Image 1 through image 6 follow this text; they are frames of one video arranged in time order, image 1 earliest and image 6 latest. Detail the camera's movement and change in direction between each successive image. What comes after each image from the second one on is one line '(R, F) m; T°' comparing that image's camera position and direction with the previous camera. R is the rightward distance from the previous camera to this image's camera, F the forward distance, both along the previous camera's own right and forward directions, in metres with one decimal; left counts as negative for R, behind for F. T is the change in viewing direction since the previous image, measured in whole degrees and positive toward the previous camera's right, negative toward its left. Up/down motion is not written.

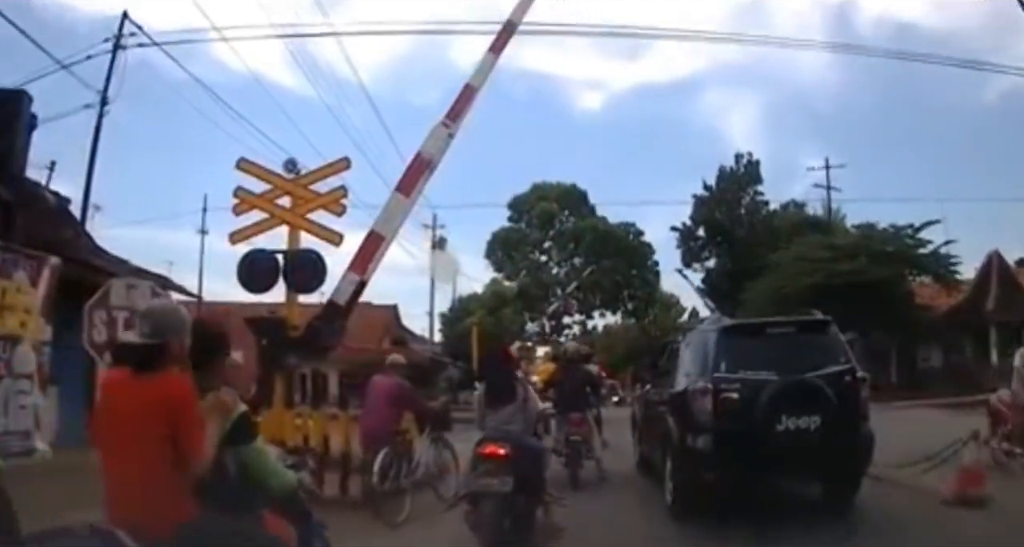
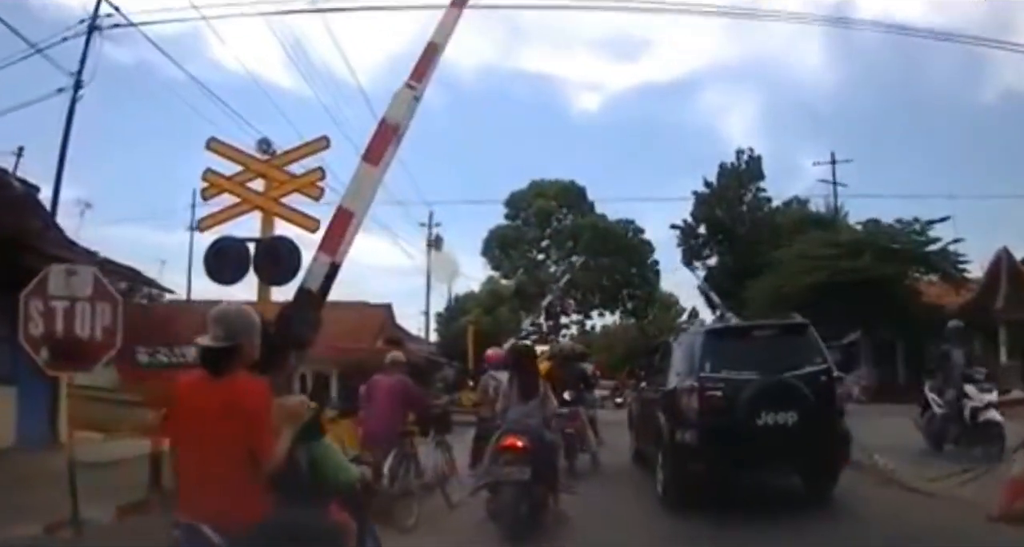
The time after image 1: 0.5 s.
(0.0, +0.3) m; 0°
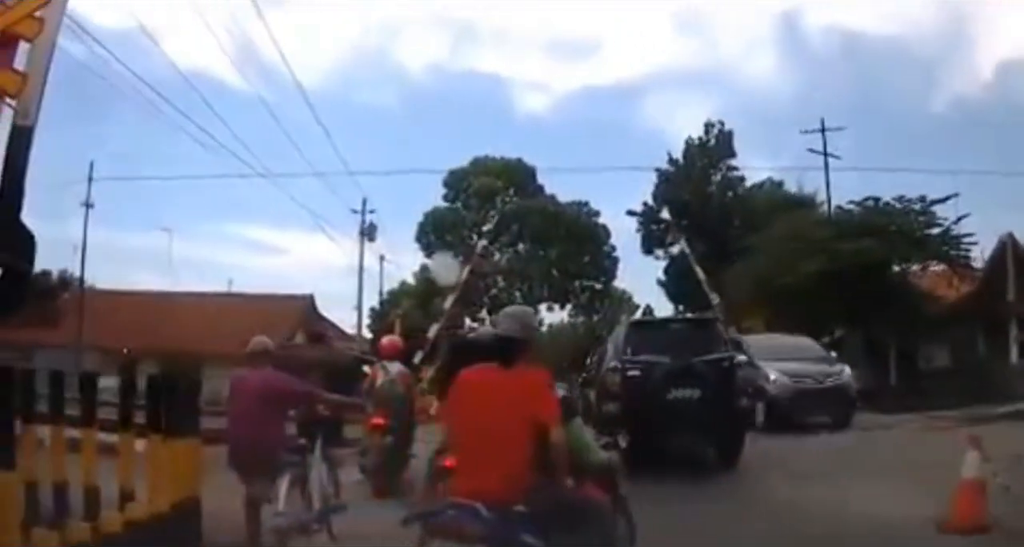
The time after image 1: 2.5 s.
(+0.1, +1.5) m; +2°
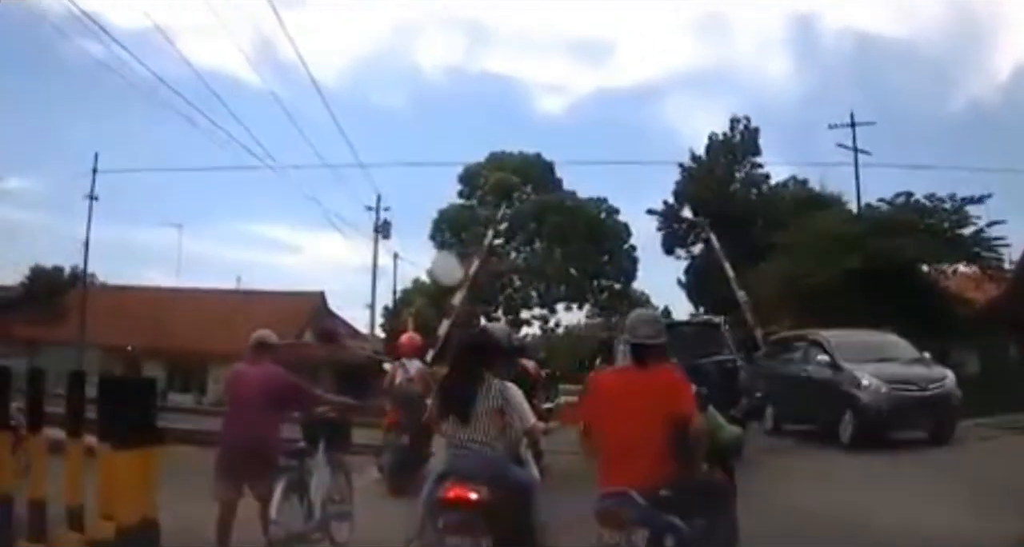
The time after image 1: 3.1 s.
(0.0, +0.3) m; -1°
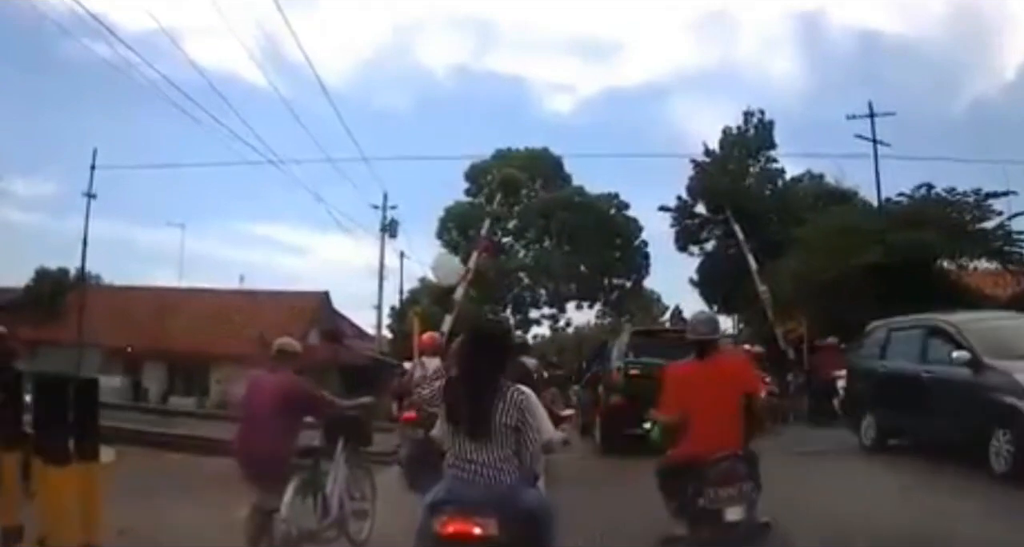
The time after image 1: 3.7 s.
(0.0, +0.2) m; 0°
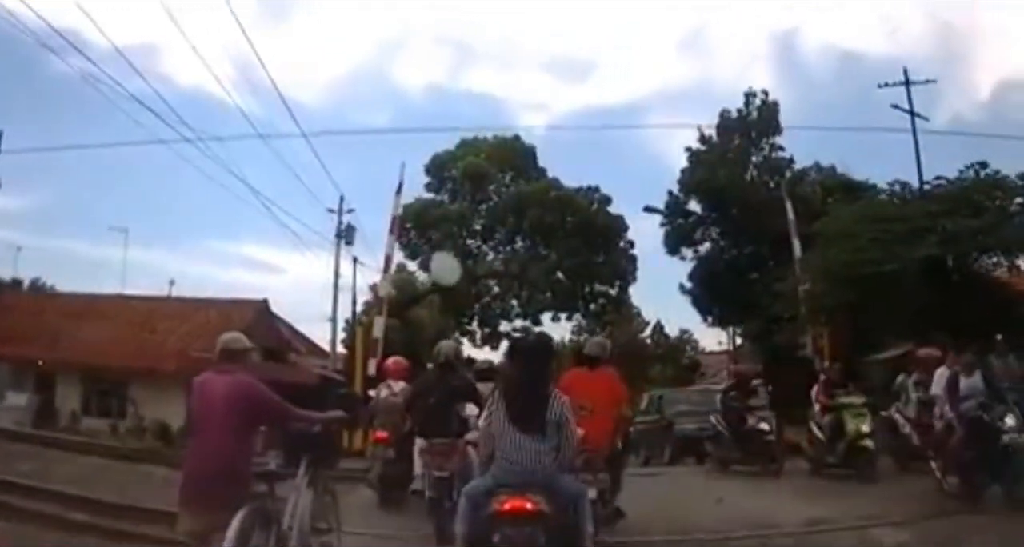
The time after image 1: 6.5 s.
(0.0, +1.4) m; +1°
